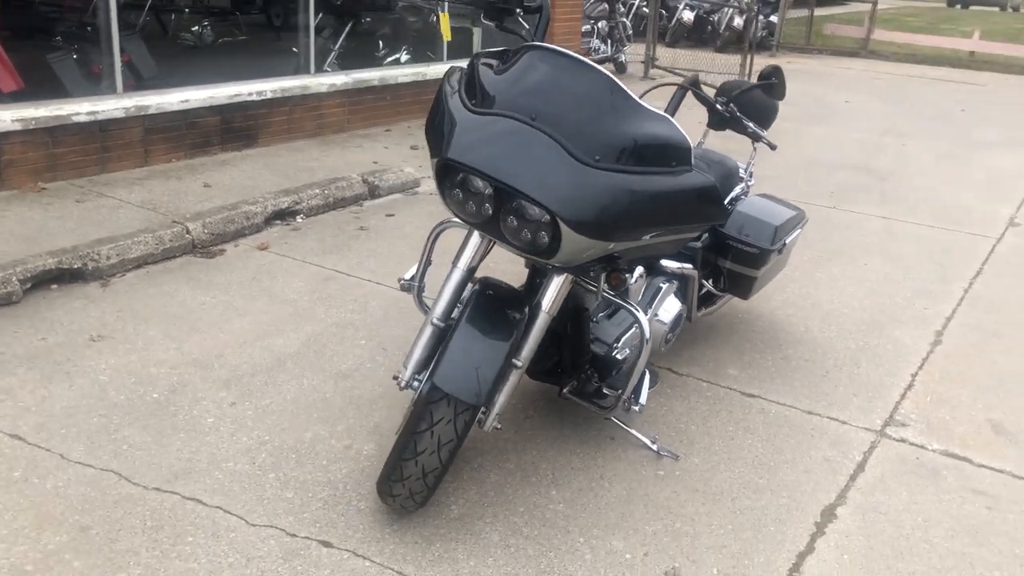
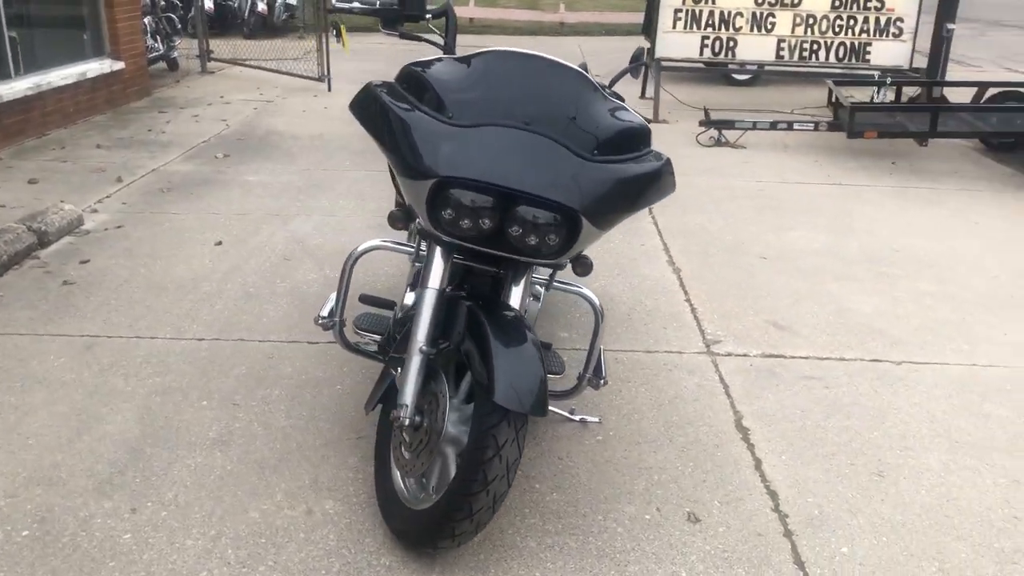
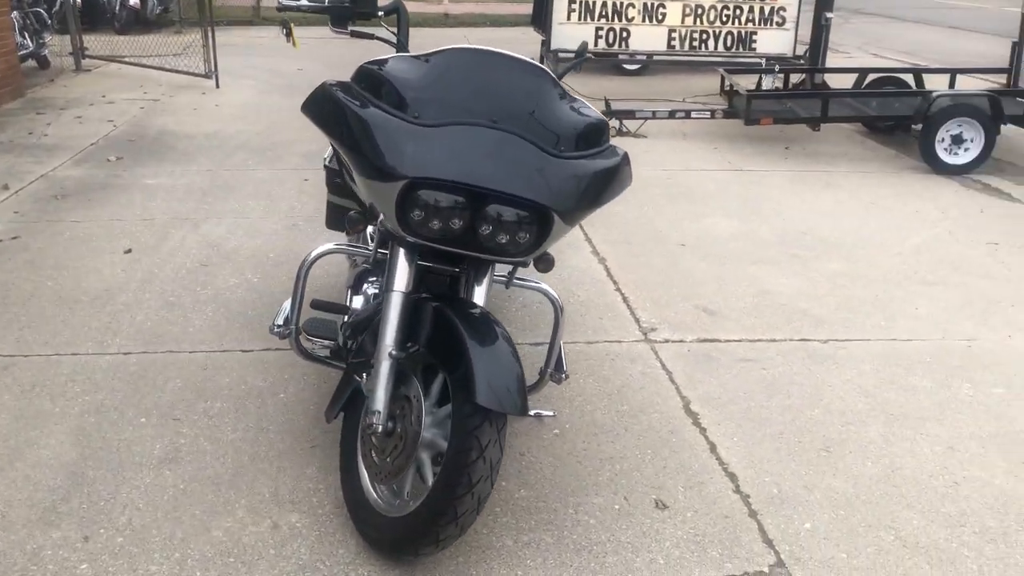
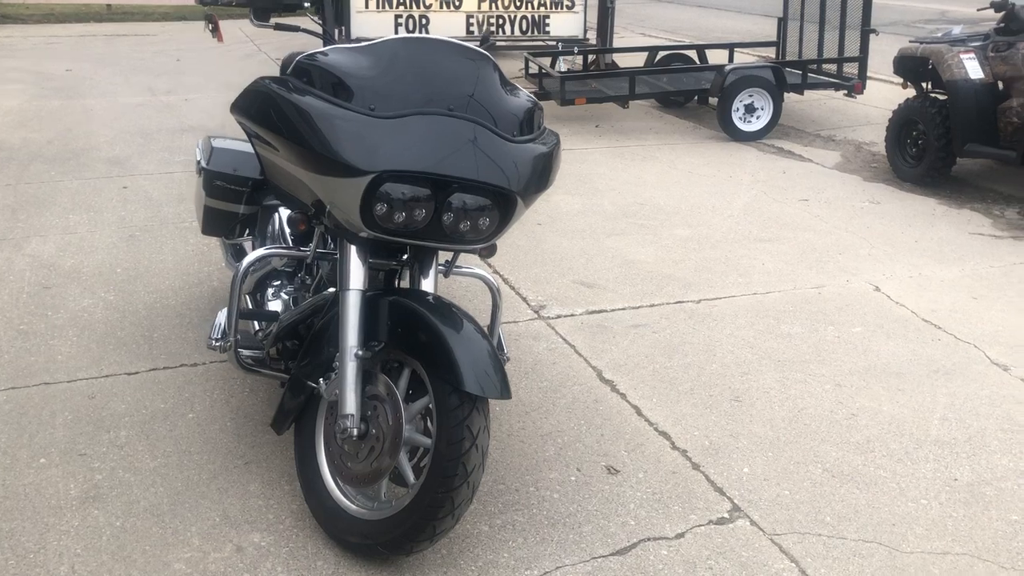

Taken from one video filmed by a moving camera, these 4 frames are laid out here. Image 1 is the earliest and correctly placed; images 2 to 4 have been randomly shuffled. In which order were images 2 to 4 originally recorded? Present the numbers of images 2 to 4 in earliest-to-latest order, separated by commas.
2, 3, 4
